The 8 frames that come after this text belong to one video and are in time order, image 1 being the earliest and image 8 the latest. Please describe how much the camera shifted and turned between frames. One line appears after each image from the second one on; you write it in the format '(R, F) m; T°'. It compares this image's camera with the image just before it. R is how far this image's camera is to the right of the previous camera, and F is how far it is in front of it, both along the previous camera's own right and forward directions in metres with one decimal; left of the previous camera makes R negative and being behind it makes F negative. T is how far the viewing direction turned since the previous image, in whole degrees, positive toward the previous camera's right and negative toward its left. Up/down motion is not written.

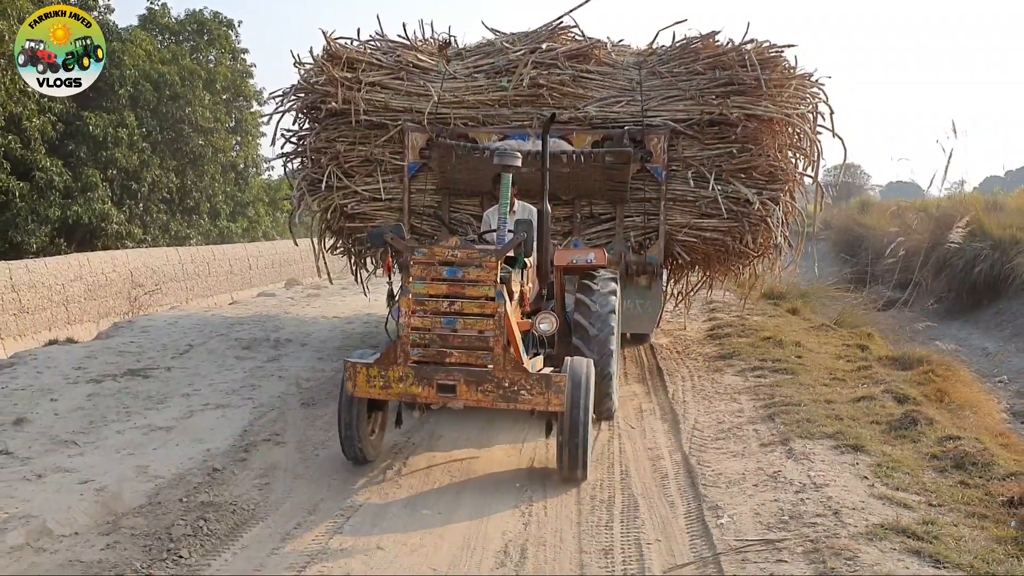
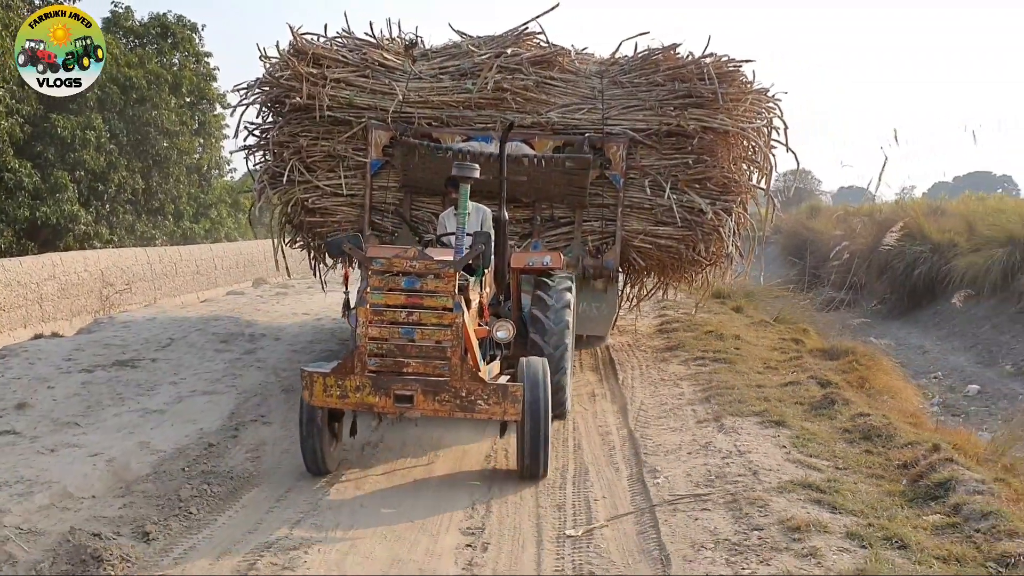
(0.0, -0.6) m; +2°
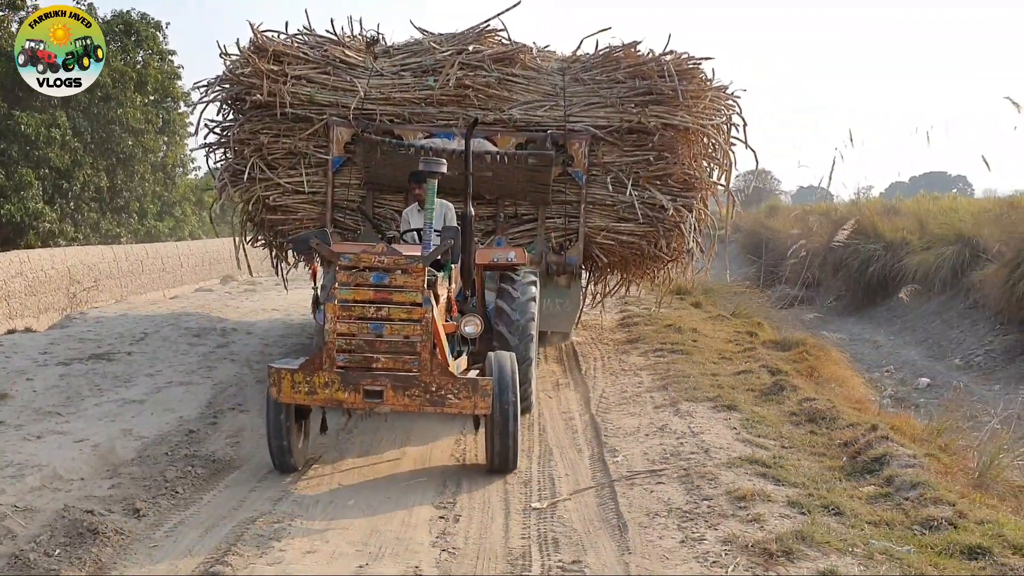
(0.0, -0.3) m; +2°
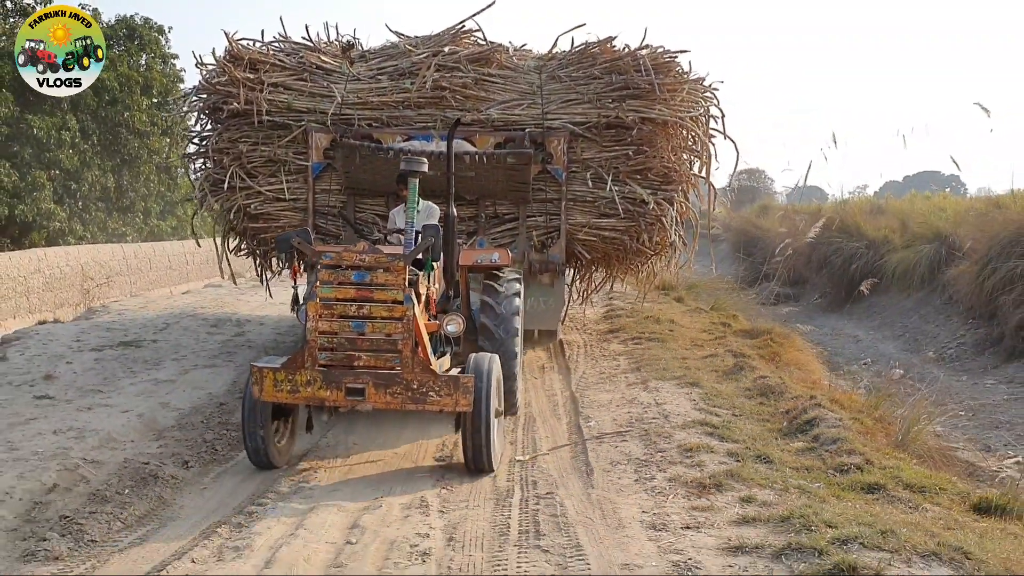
(0.0, -0.7) m; 0°
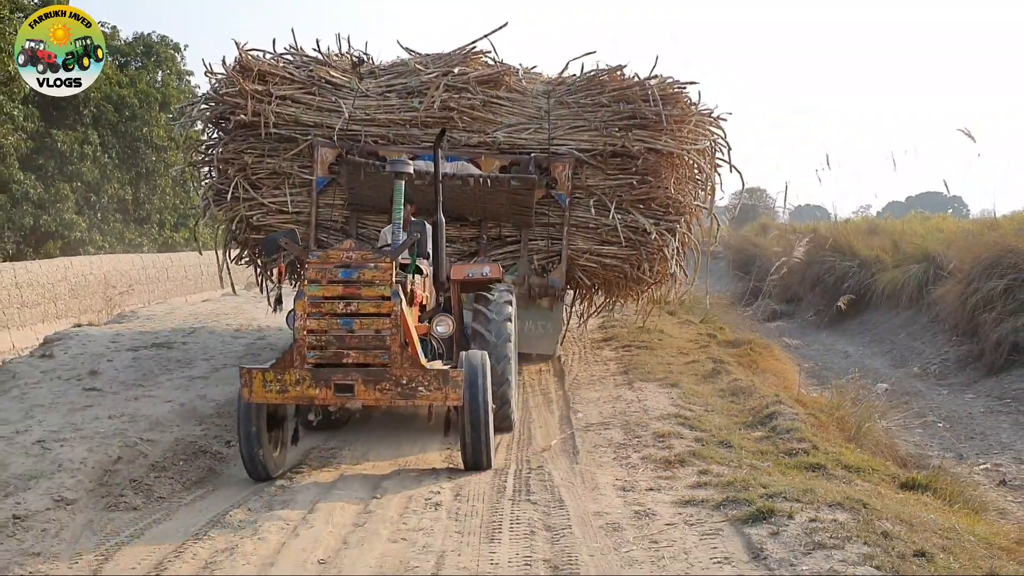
(0.0, -0.7) m; 0°
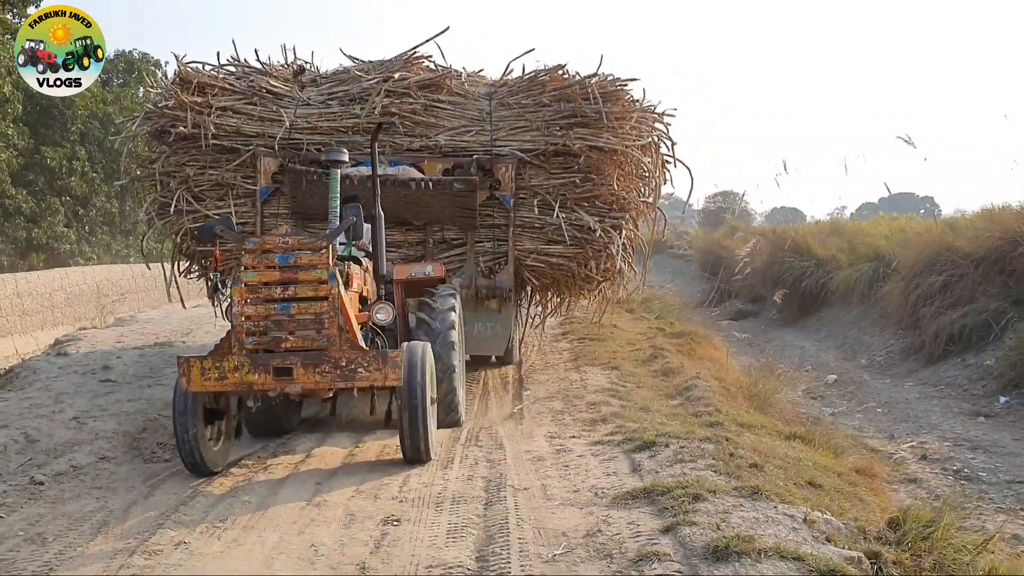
(+0.1, -1.1) m; +1°
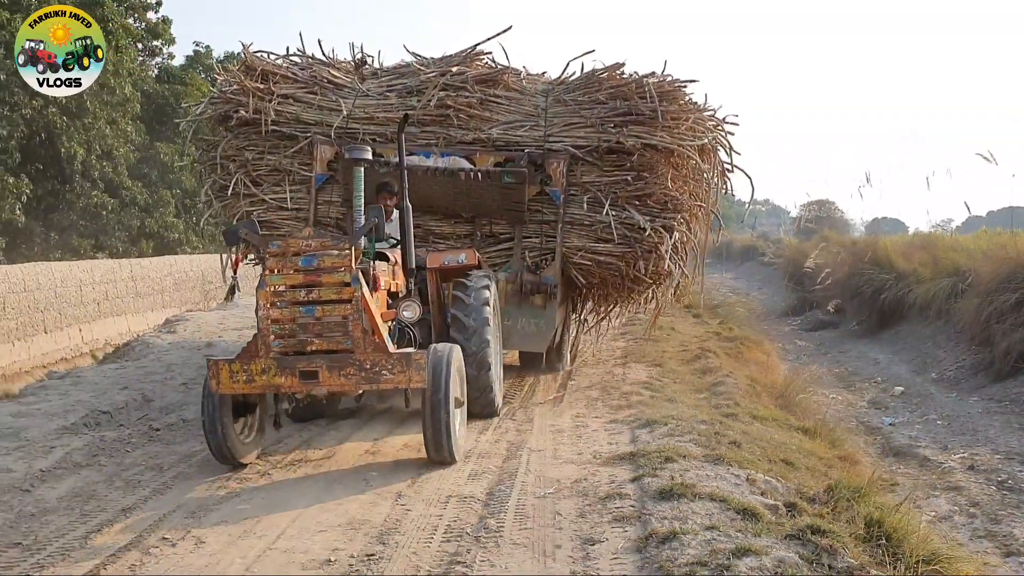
(+0.3, -0.8) m; -5°
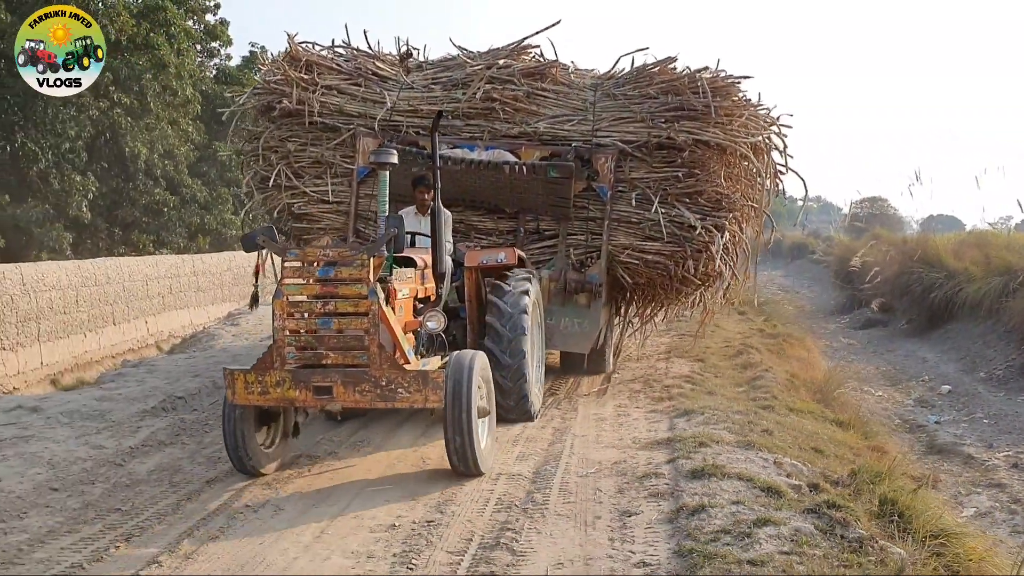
(0.0, -0.3) m; -3°
